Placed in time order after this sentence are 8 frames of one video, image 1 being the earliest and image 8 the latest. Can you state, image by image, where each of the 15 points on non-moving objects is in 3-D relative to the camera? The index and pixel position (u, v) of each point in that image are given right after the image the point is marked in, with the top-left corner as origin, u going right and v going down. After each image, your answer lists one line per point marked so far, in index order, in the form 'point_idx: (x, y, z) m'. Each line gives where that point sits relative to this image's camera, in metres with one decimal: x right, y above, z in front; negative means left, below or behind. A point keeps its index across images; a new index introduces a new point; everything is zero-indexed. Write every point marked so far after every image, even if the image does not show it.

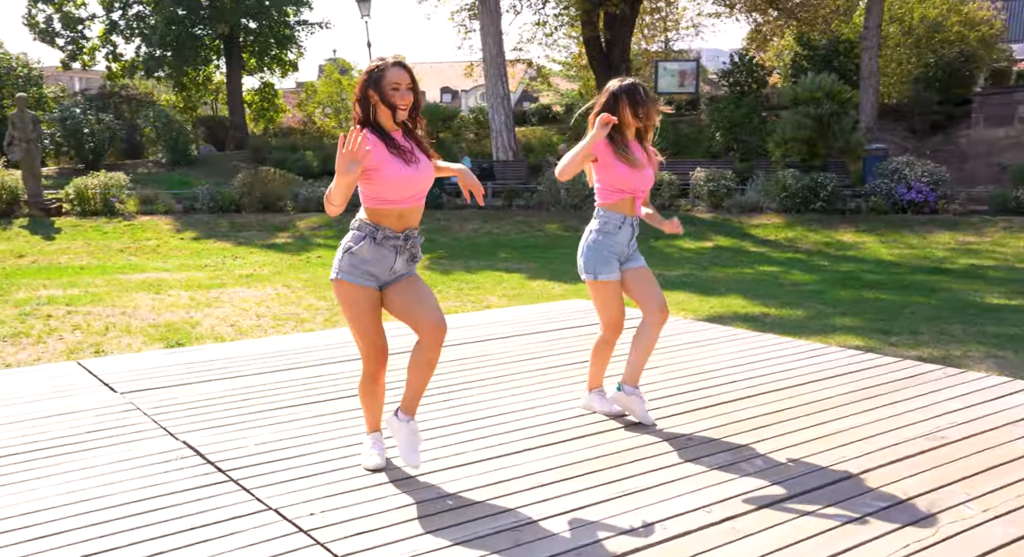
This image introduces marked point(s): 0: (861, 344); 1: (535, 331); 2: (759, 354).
0: (+2.4, -0.5, +6.6) m
1: (+0.1, -0.3, +6.0) m
2: (+1.4, -0.4, +5.2) m
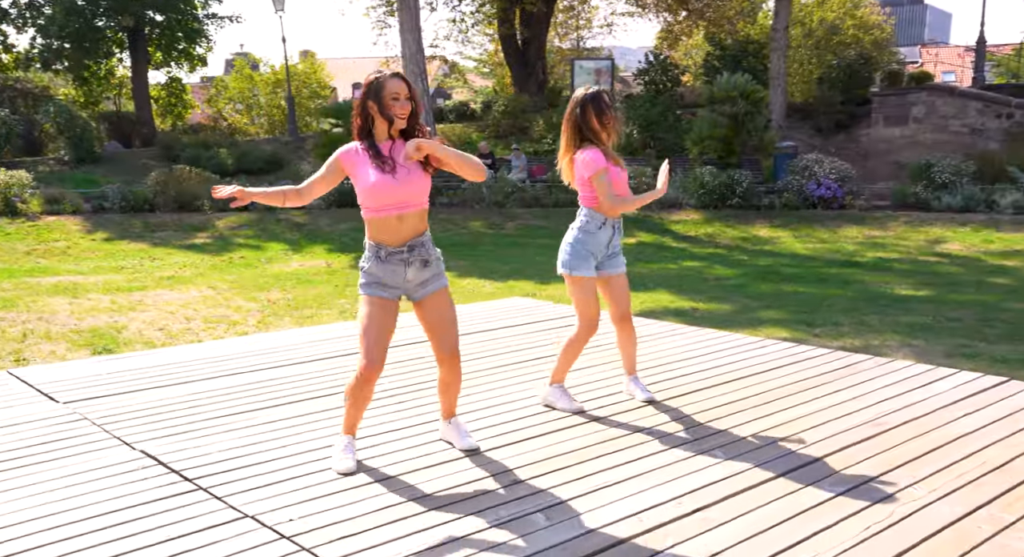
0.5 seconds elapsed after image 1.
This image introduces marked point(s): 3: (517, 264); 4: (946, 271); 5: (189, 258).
0: (+2.0, -0.4, +6.9) m
1: (-0.2, -0.3, +6.0) m
2: (+1.1, -0.4, +5.3) m
3: (+0.1, +0.2, +11.2) m
4: (+4.6, +0.1, +10.1) m
5: (-4.3, +0.3, +12.6) m
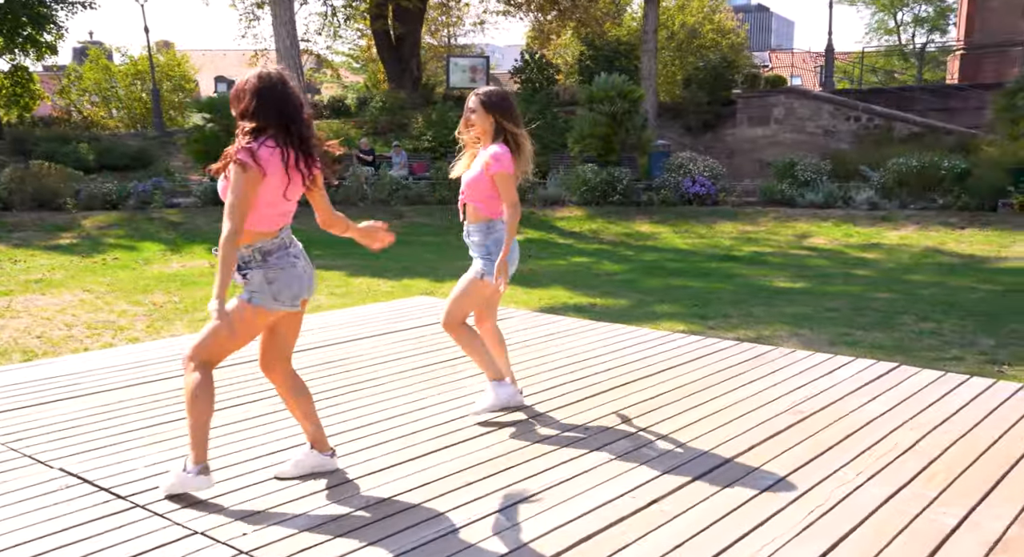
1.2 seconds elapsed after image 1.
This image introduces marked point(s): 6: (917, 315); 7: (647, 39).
0: (+1.3, -0.4, +7.2) m
1: (-0.8, -0.3, +6.0) m
2: (+0.6, -0.4, +5.5) m
3: (-1.2, +0.2, +11.1) m
4: (+3.4, +0.2, +10.7) m
5: (-5.7, +0.2, +11.9) m
6: (+3.1, -0.3, +7.3) m
7: (+2.7, +4.9, +19.3) m
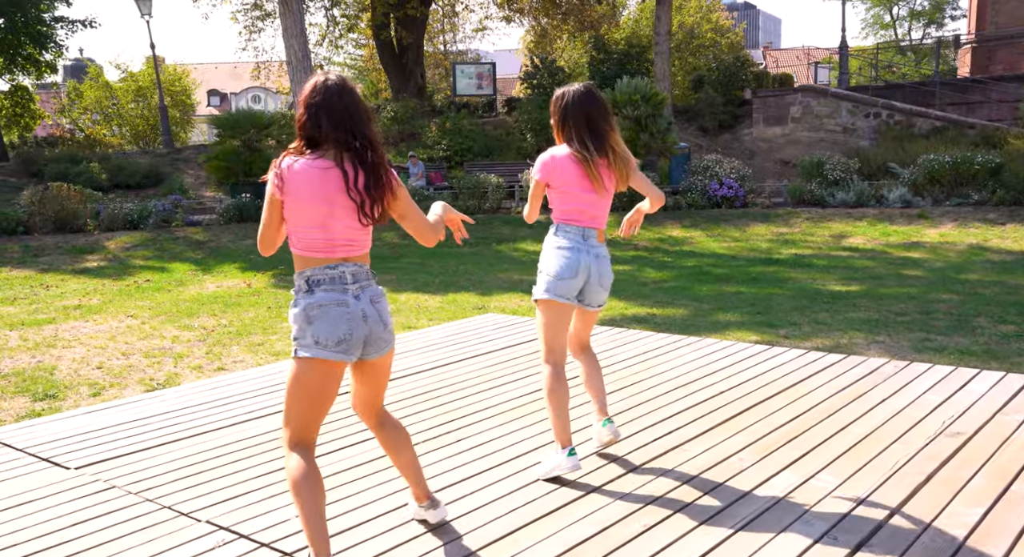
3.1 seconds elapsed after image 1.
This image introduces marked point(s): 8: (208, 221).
0: (+1.8, -0.5, +7.0) m
1: (-0.3, -0.5, +5.9) m
2: (+1.1, -0.5, +5.4) m
3: (-0.7, 0.0, +11.0) m
4: (+3.9, +0.2, +10.6) m
5: (-5.3, -0.1, +11.7) m
6: (+3.7, -0.3, +7.2) m
7: (+3.0, +4.8, +19.2) m
8: (-5.0, +0.9, +15.5) m
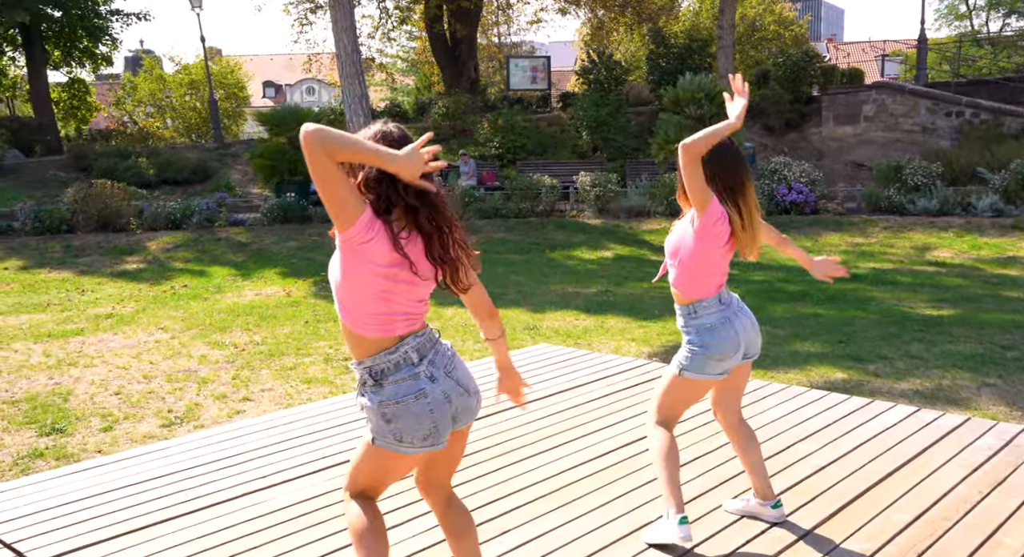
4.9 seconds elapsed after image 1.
0: (+2.2, -0.7, +6.2) m
1: (0.0, -0.6, +5.1) m
2: (+1.4, -0.7, +4.6) m
3: (-0.2, -0.1, +10.3) m
4: (+4.5, 0.0, +9.6) m
5: (-4.6, -0.1, +11.3) m
6: (+4.0, -0.5, +6.3) m
7: (+4.1, +4.7, +18.3) m
8: (-4.1, +0.9, +15.0) m
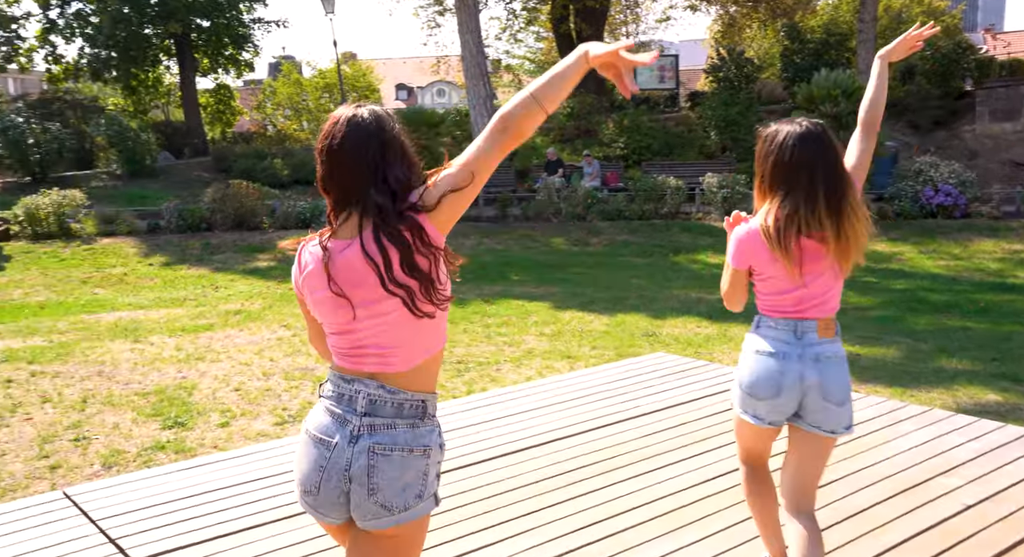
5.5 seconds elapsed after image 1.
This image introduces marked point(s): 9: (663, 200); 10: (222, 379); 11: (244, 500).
0: (+2.9, -0.7, +5.7) m
1: (+0.6, -0.7, +4.9) m
2: (+1.9, -0.7, +4.2) m
3: (+1.1, -0.1, +10.0) m
4: (+5.6, -0.1, +8.8) m
5: (-3.2, -0.1, +11.6) m
6: (+4.7, -0.6, +5.5) m
7: (+6.5, +4.6, +17.4) m
8: (-2.2, +0.9, +15.2) m
9: (+2.3, +1.2, +14.5) m
10: (-2.2, -0.7, +7.1) m
11: (-1.2, -0.8, +3.9) m
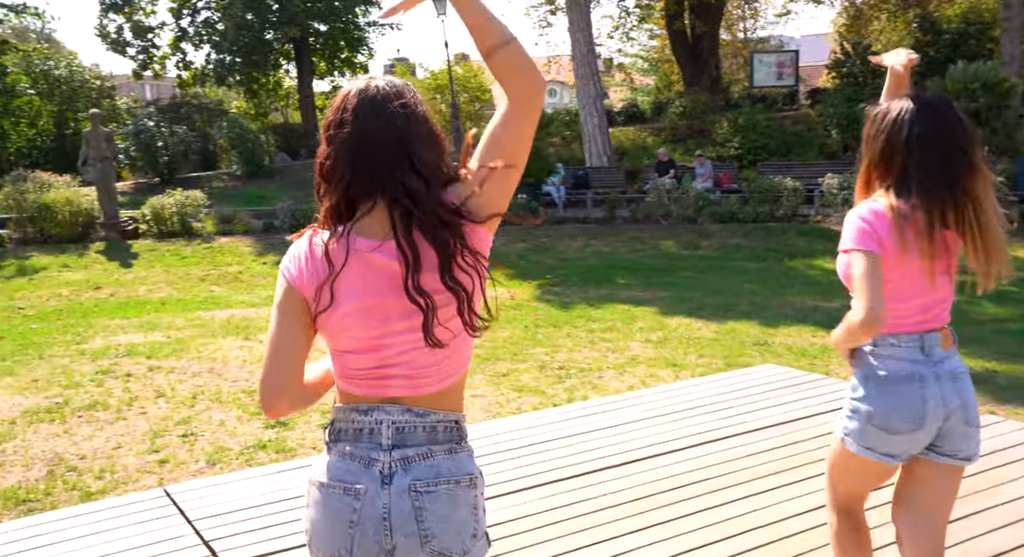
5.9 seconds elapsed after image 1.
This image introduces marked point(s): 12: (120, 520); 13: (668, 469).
0: (+3.4, -0.8, +5.1) m
1: (+1.1, -0.7, +4.6) m
2: (+2.3, -0.8, +3.7) m
3: (+2.2, -0.2, +9.7) m
4: (+6.5, -0.2, +7.9) m
5: (-1.9, -0.1, +11.7) m
6: (+5.3, -0.7, +4.8) m
7: (+8.4, +4.4, +16.3) m
8: (-0.4, +0.9, +15.2) m
9: (+3.9, +1.1, +14.0) m
10: (-1.4, -0.8, +7.2) m
11: (-0.8, -0.9, +3.9) m
12: (-1.7, -1.0, +4.0) m
13: (+0.6, -0.8, +4.1) m
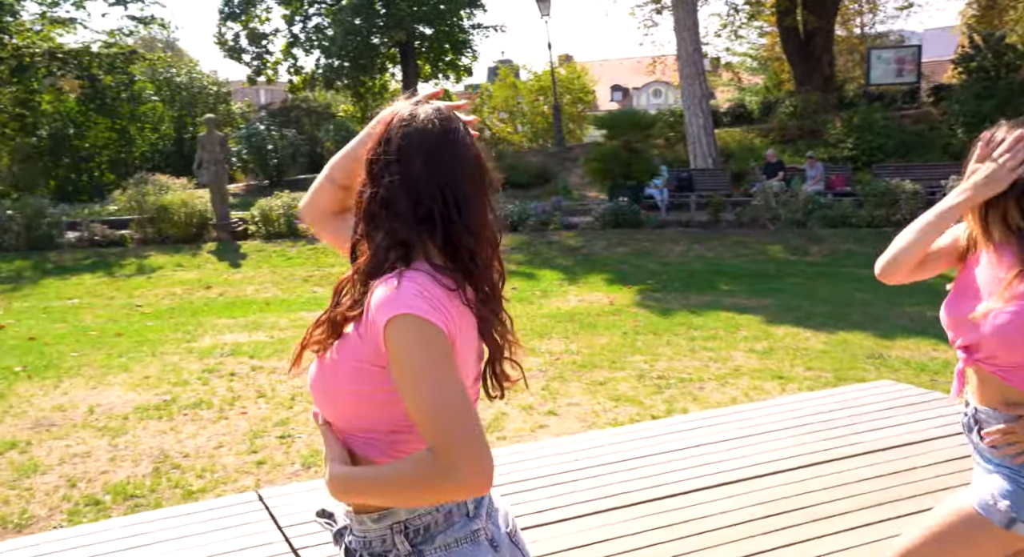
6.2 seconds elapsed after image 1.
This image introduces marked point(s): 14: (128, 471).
0: (+3.9, -0.9, +4.5) m
1: (+1.5, -0.8, +4.3) m
2: (+2.6, -0.8, +3.3) m
3: (+3.2, -0.3, +9.2) m
4: (+7.3, -0.4, +6.9) m
5: (-0.7, -0.1, +11.7) m
6: (+5.7, -0.8, +4.0) m
7: (+10.1, +4.3, +15.1) m
8: (+1.2, +0.9, +15.0) m
9: (+5.4, +1.0, +13.3) m
10: (-0.7, -0.8, +7.1) m
11: (-0.4, -0.9, +3.8) m
12: (-1.3, -1.0, +4.0) m
13: (+1.0, -0.9, +3.9) m
14: (-2.6, -1.3, +6.3) m
